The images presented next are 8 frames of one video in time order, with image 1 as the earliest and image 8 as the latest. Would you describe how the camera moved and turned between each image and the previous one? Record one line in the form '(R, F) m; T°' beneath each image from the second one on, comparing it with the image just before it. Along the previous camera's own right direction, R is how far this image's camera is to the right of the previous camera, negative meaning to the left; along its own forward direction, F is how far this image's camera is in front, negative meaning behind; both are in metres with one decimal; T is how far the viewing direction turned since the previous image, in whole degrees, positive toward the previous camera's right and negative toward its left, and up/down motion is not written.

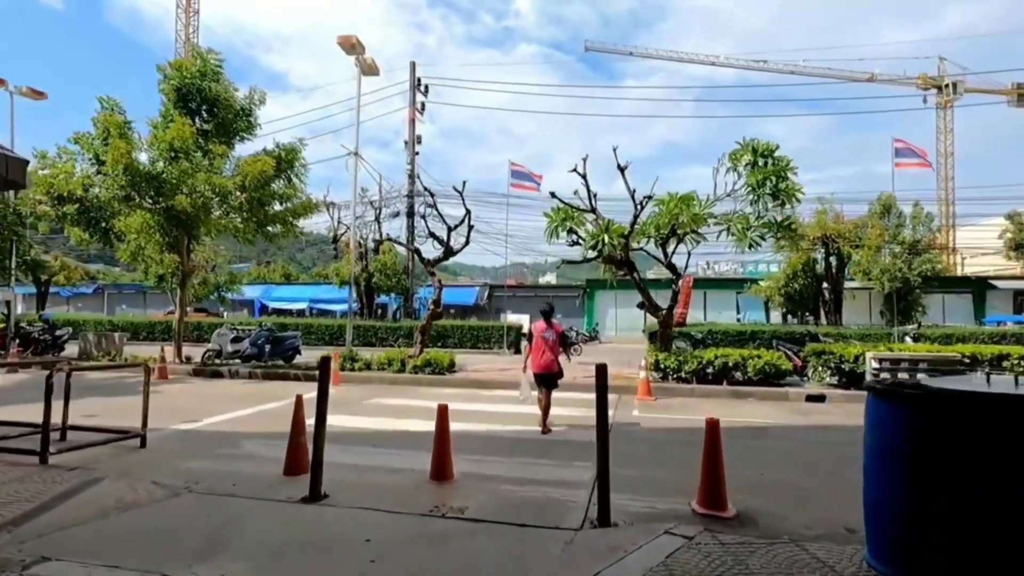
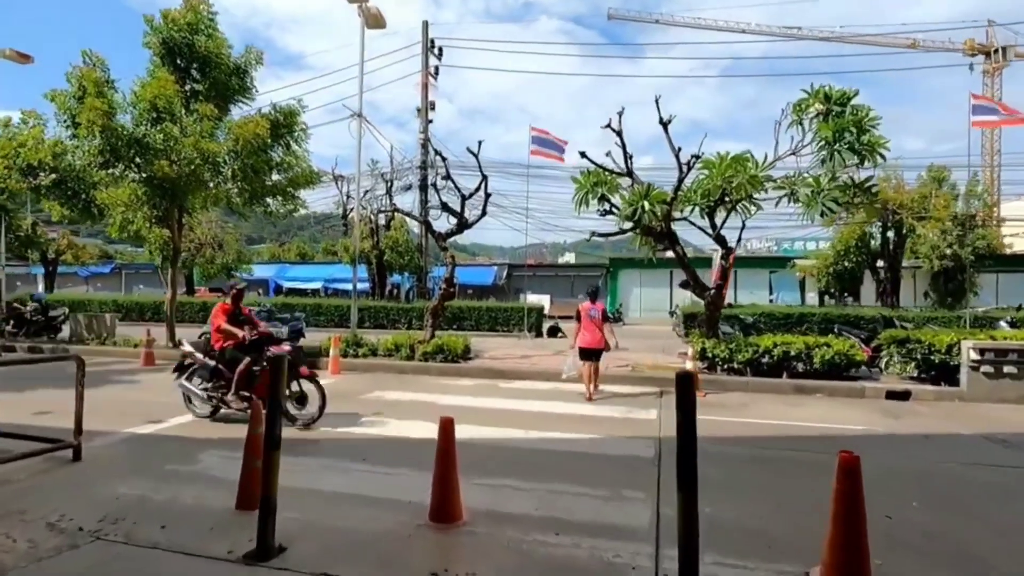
(-0.1, +1.8) m; -2°
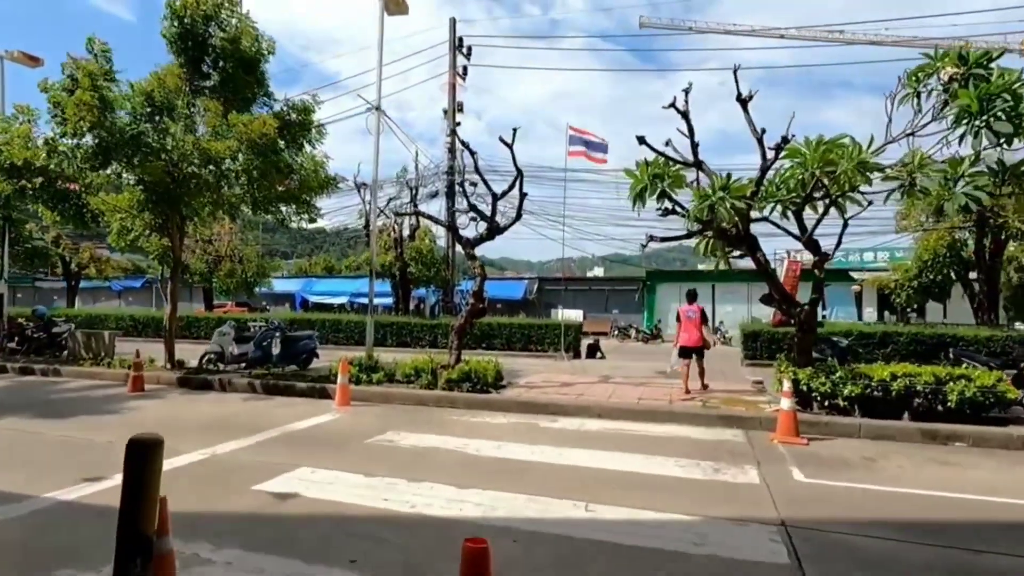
(-0.3, +2.0) m; -3°
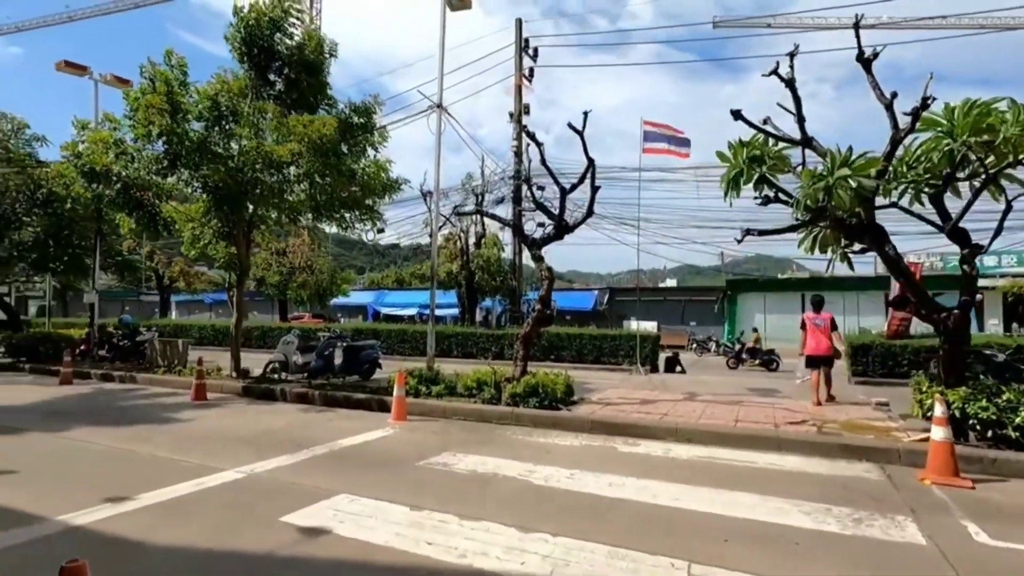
(0.0, +1.1) m; -7°
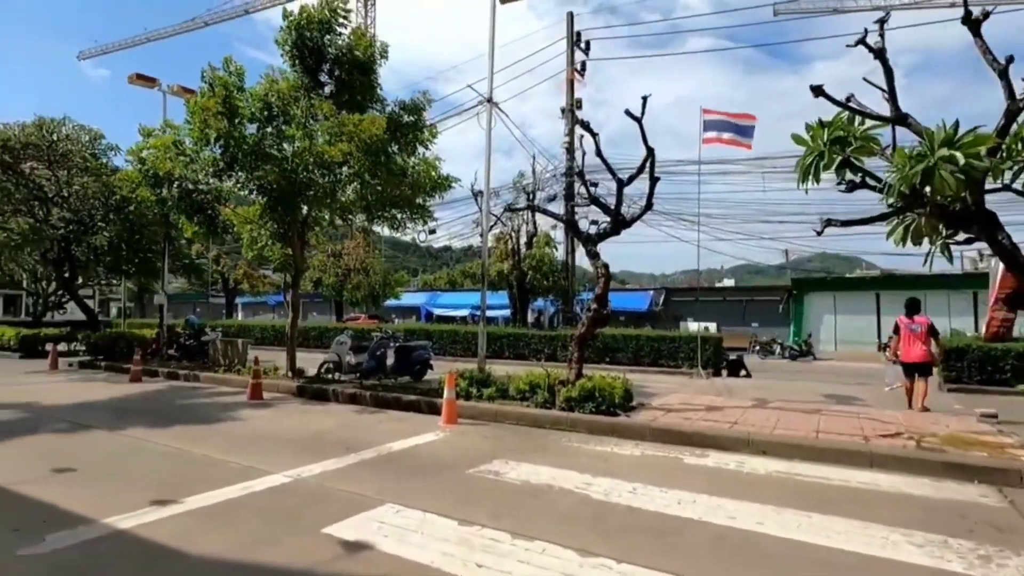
(0.0, +0.5) m; -6°
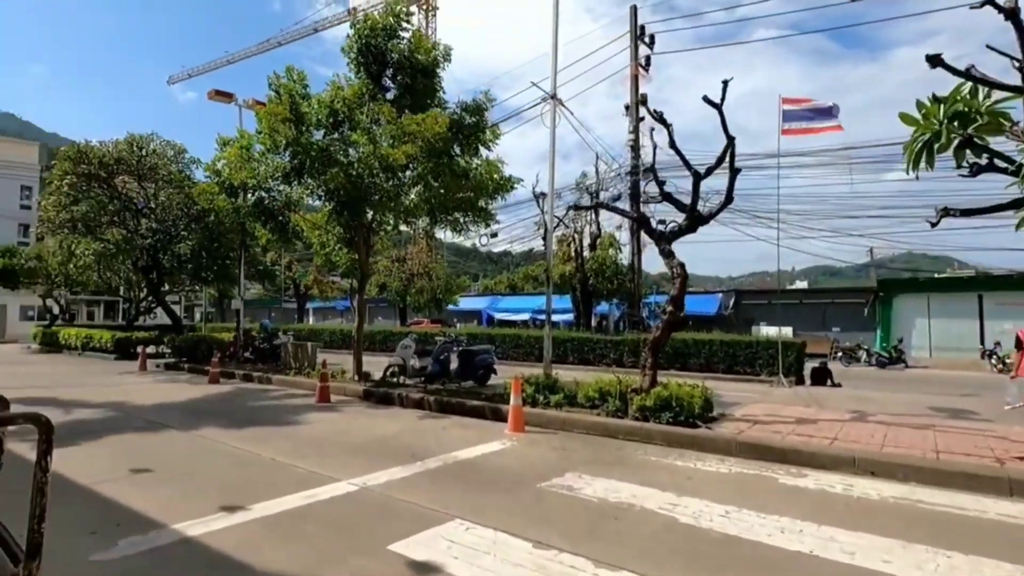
(-0.1, +0.4) m; -6°
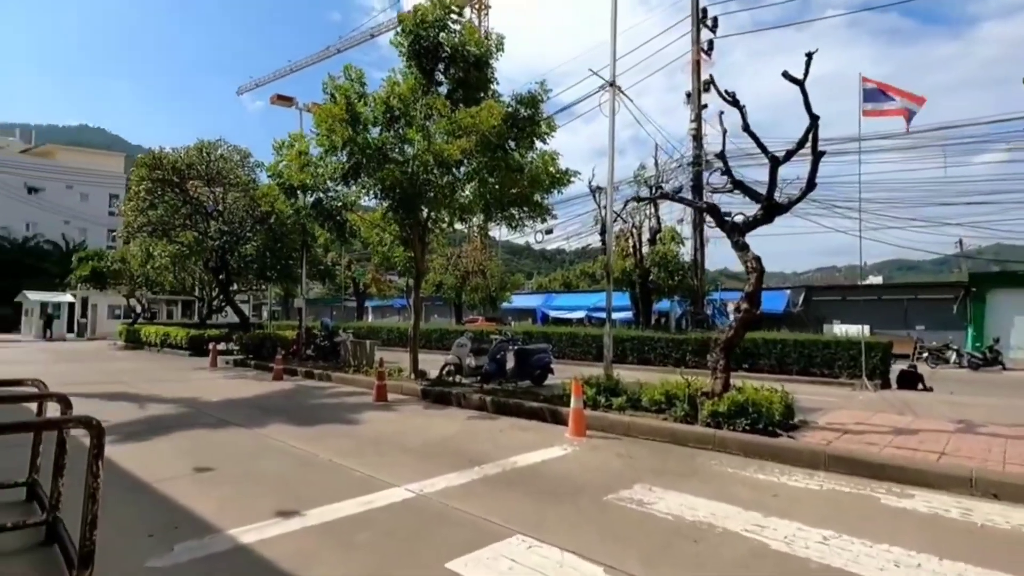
(-0.1, +0.4) m; -6°
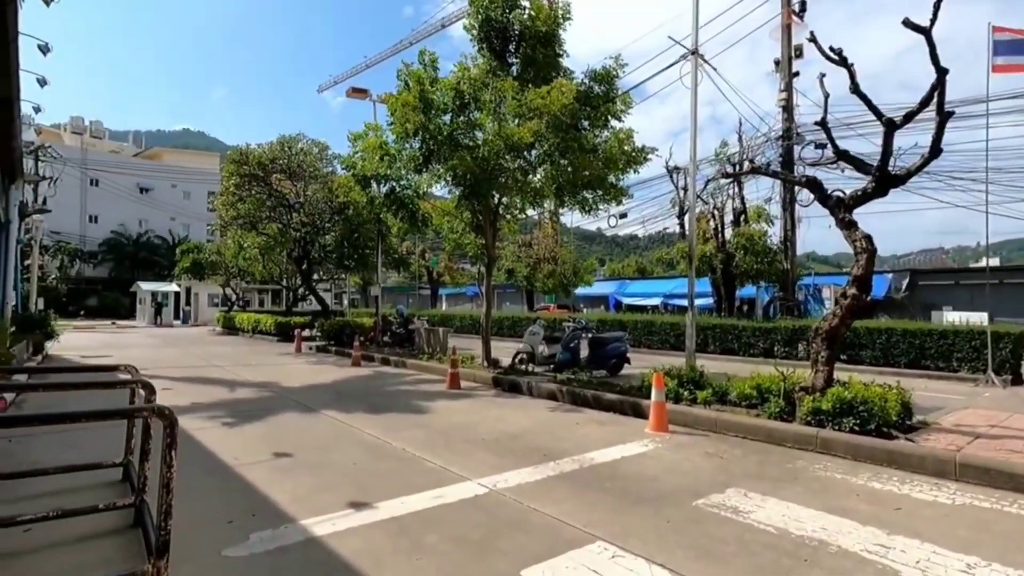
(-0.1, +0.4) m; -8°
